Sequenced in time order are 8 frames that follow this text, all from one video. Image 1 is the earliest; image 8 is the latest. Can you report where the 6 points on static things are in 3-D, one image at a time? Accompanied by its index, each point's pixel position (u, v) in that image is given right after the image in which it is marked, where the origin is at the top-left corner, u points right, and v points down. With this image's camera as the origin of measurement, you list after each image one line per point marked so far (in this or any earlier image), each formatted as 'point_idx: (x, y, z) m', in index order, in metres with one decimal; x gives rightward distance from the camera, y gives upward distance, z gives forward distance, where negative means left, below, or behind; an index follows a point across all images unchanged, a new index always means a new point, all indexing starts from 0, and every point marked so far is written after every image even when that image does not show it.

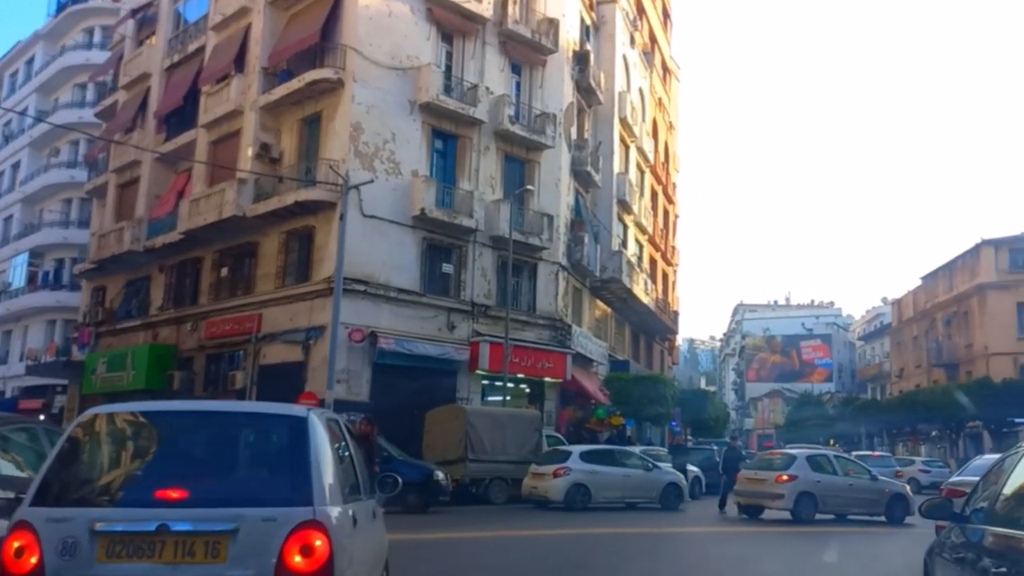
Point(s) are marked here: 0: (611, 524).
0: (+2.4, -5.4, +19.4) m
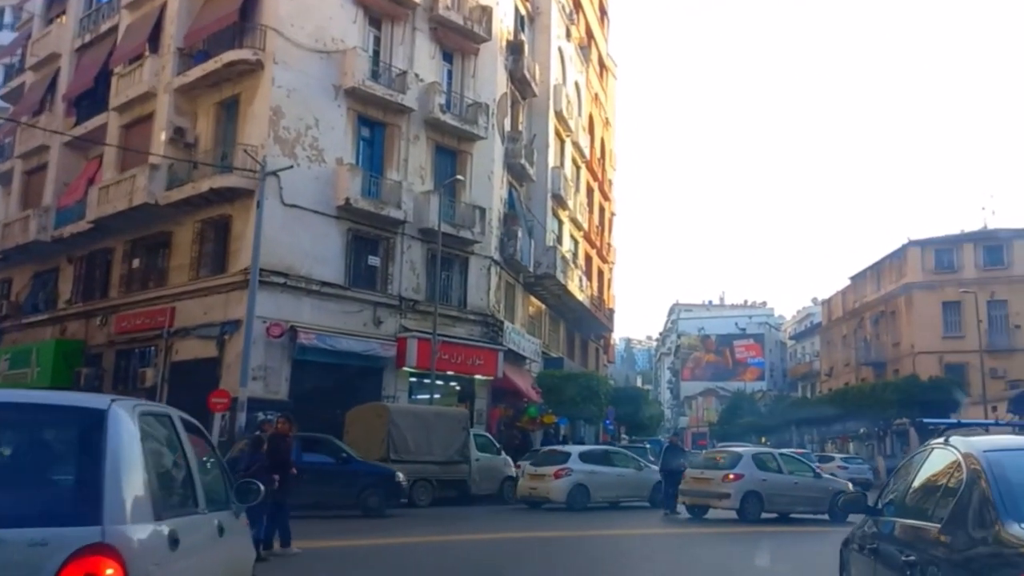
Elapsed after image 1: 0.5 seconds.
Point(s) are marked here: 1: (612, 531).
0: (+0.8, -5.2, +18.6) m
1: (+2.2, -5.3, +18.8) m
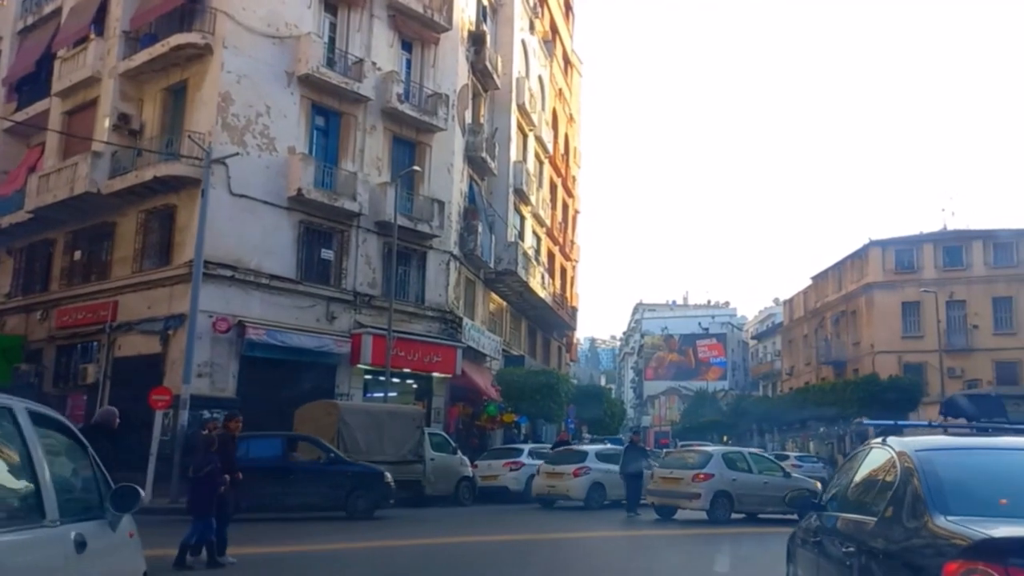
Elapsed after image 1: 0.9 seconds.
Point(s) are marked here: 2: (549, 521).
0: (-0.2, -5.1, +17.9) m
1: (+1.2, -5.2, +18.1) m
2: (+1.0, -5.4, +19.9) m
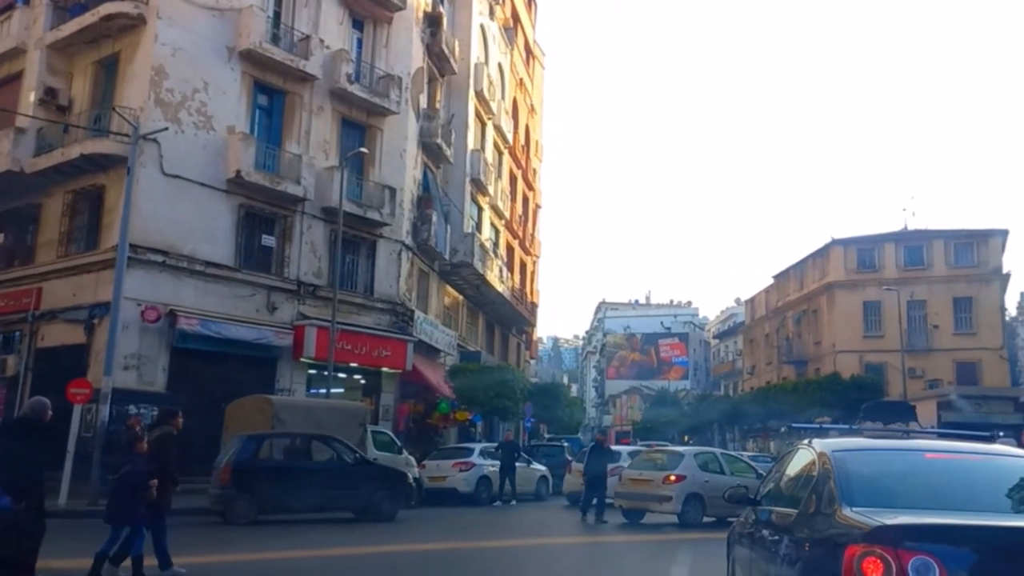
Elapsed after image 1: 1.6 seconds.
0: (-1.3, -4.8, +16.6) m
1: (+0.1, -4.9, +16.8) m
2: (-0.2, -5.2, +18.6) m
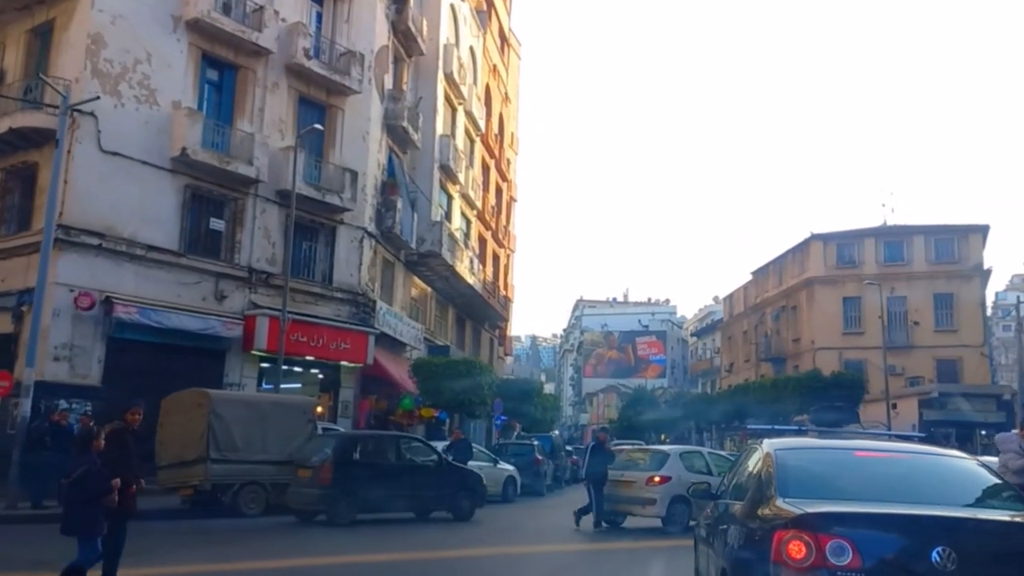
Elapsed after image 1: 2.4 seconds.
0: (-2.1, -4.5, +15.0) m
1: (-0.7, -4.6, +15.3) m
2: (-1.0, -4.9, +17.1) m
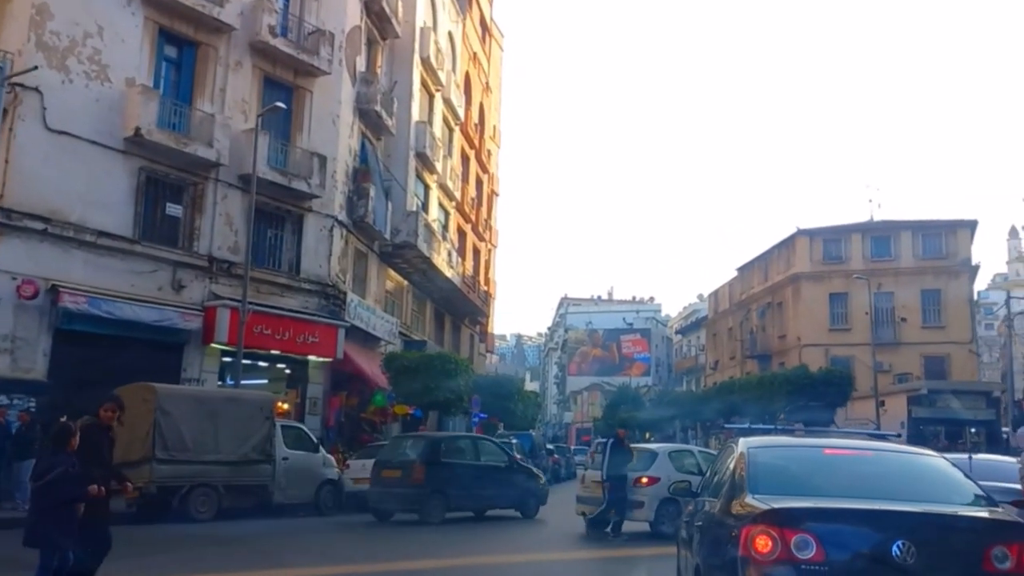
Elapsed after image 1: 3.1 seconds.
0: (-2.6, -4.2, +13.8) m
1: (-1.2, -4.4, +14.1) m
2: (-1.5, -4.6, +15.8) m
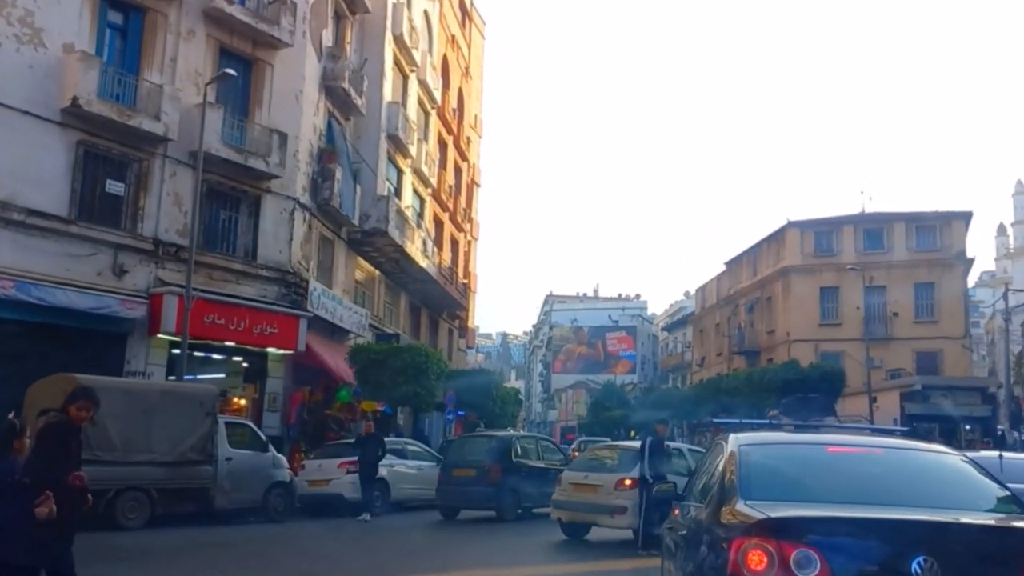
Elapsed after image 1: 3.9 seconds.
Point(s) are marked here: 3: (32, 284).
0: (-3.1, -3.9, +12.0) m
1: (-1.7, -4.0, +12.3) m
2: (-2.1, -4.3, +14.1) m
3: (-10.5, +0.1, +18.8) m
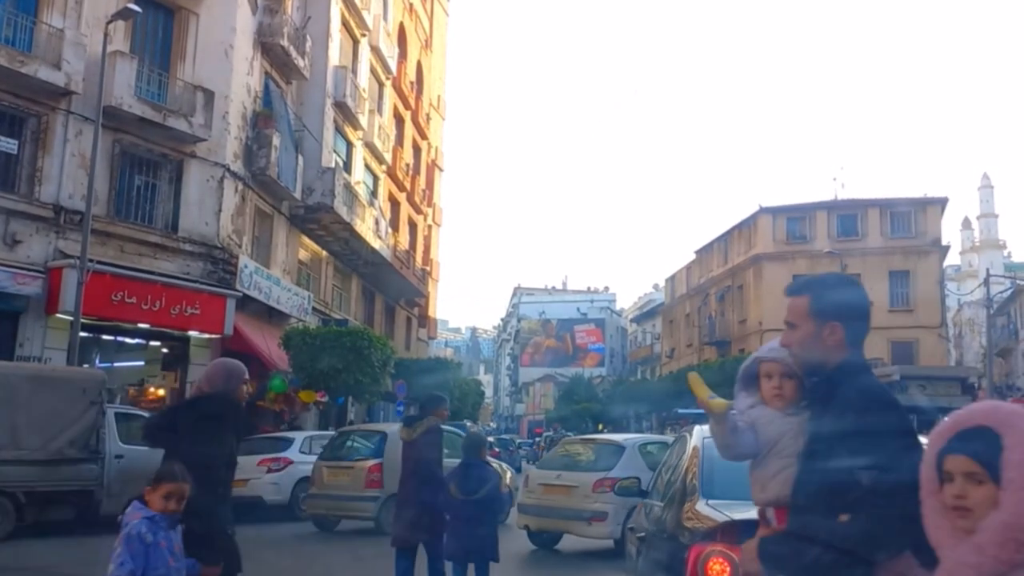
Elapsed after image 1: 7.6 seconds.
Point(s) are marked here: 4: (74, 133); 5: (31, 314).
0: (-3.9, -3.4, +9.6) m
1: (-2.5, -3.5, +10.0) m
2: (-2.9, -3.7, +11.7) m
3: (-11.5, +0.7, +16.1) m
4: (-9.8, +3.5, +19.2) m
5: (-10.3, -0.6, +18.3) m
